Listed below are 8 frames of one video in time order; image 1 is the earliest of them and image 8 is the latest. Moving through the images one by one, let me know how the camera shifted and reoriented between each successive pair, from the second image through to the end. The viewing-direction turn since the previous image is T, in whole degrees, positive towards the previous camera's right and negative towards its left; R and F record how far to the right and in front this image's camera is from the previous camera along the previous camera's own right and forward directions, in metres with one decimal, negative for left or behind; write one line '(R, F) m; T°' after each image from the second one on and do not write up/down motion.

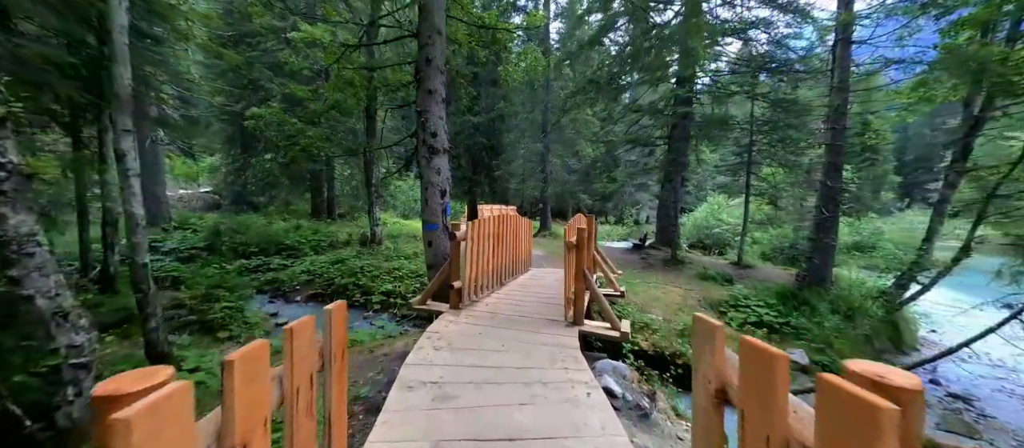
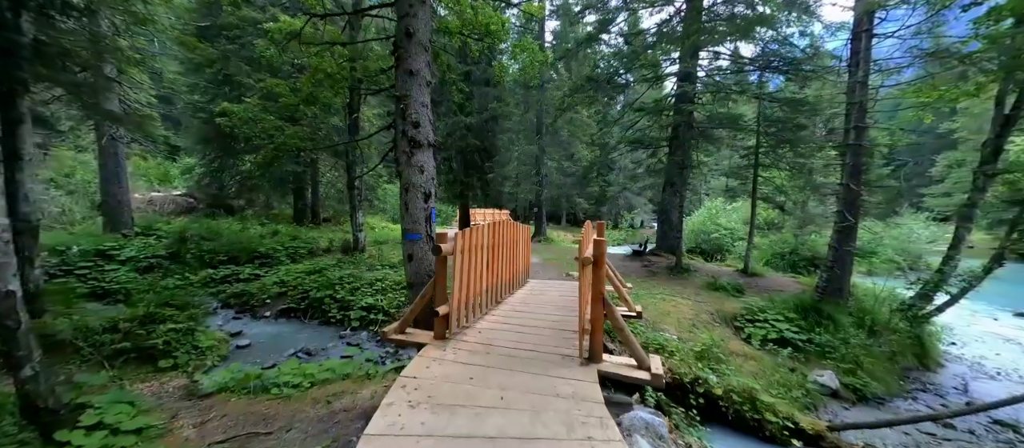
(0.0, +0.6) m; +1°
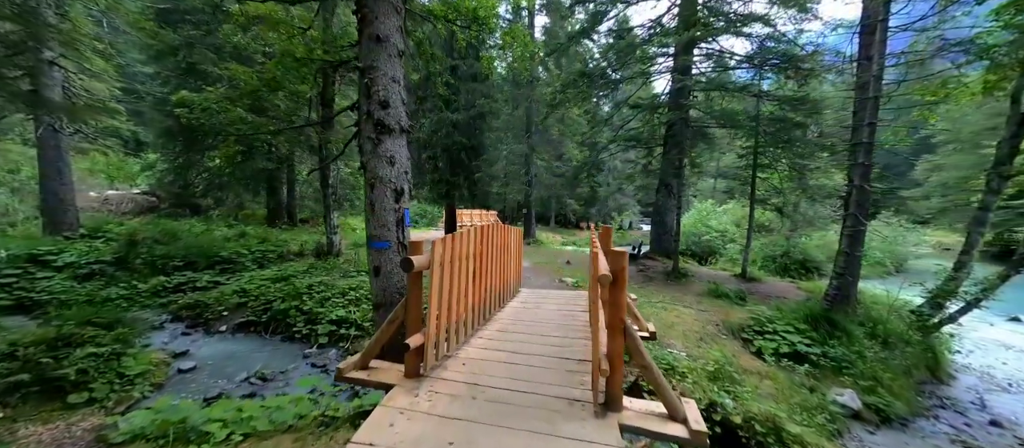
(0.0, +0.6) m; +2°
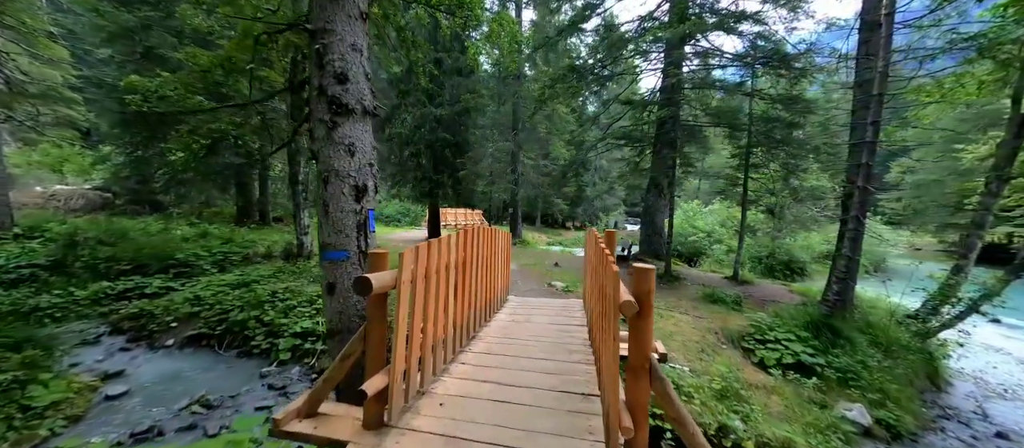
(0.0, +0.4) m; +2°
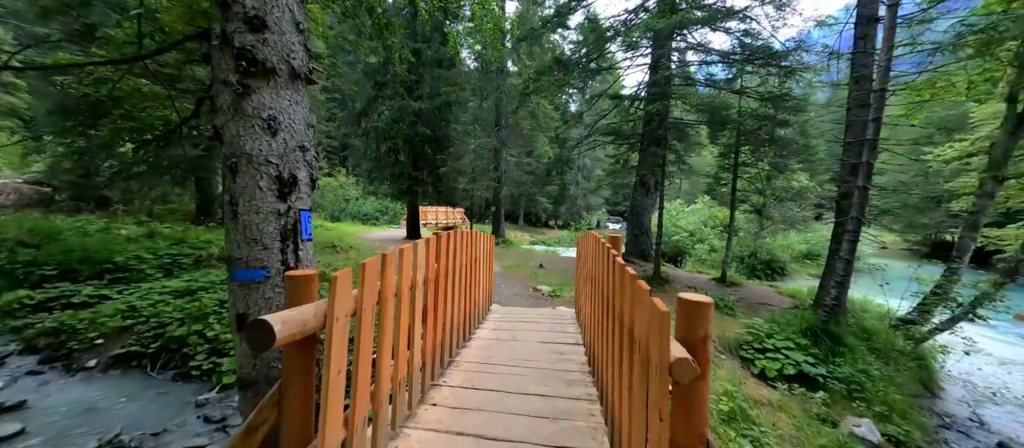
(0.0, +0.5) m; +3°
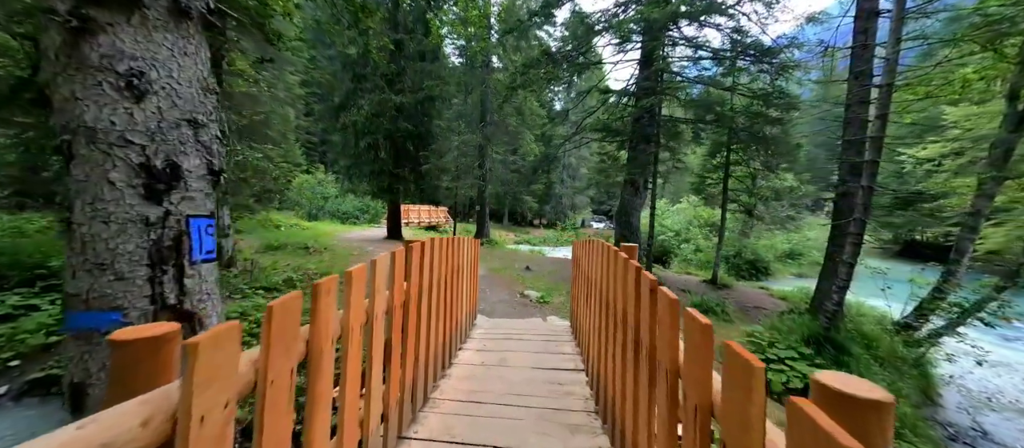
(0.0, +0.4) m; +2°
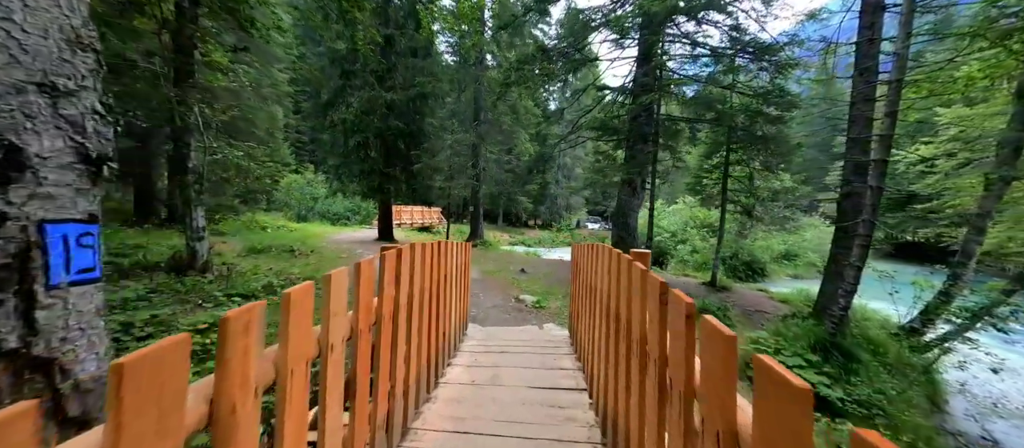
(0.0, +0.3) m; +1°
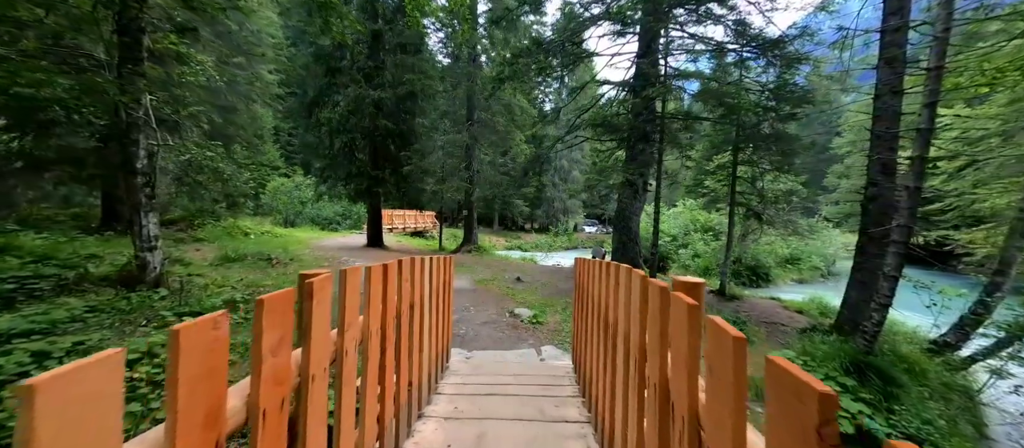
(0.0, +0.6) m; +1°
